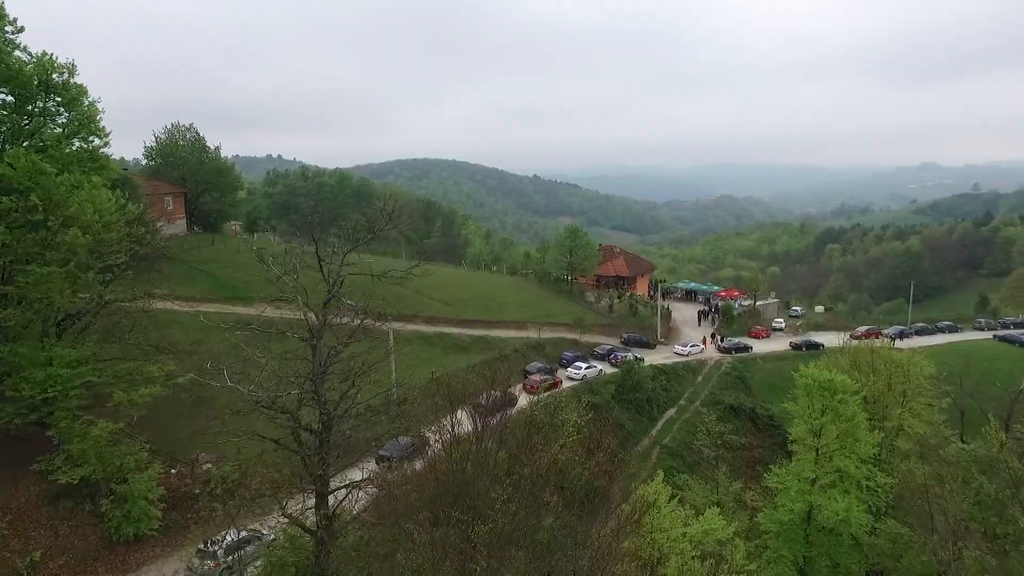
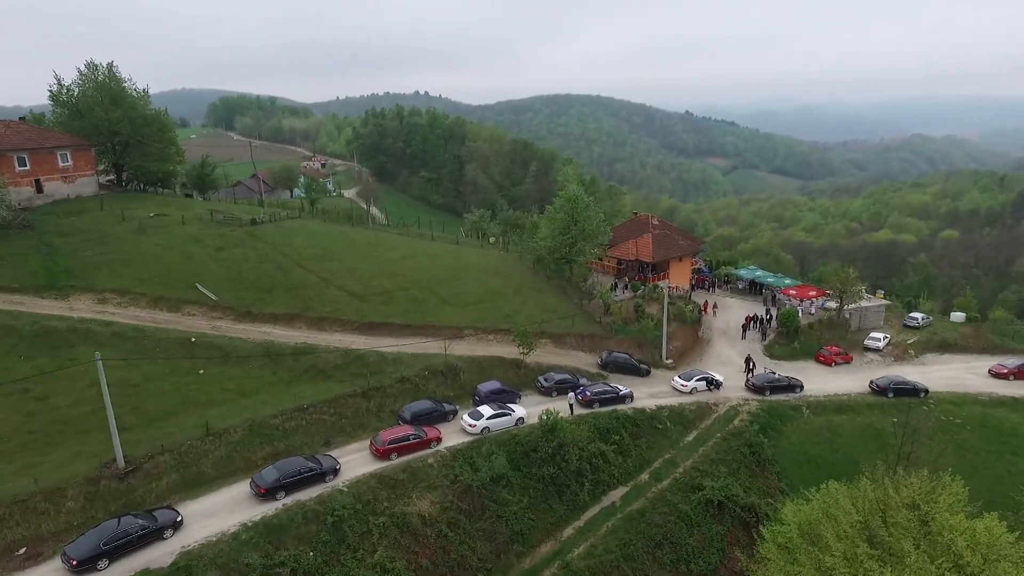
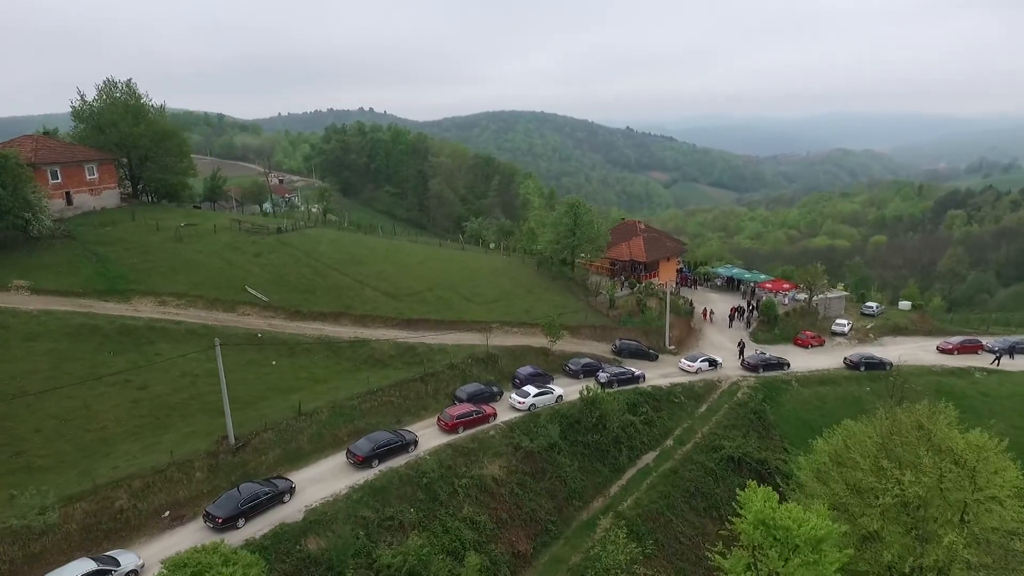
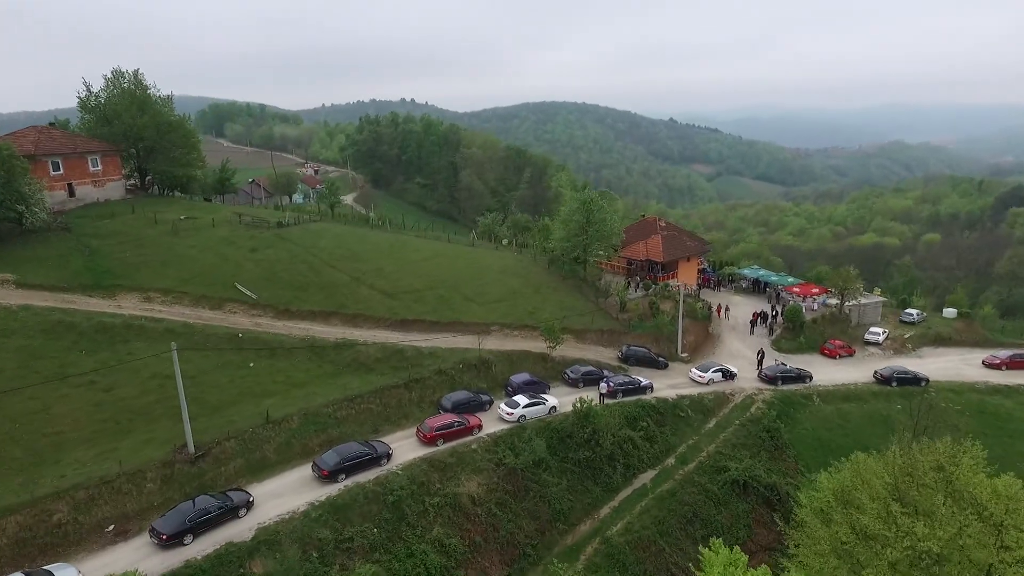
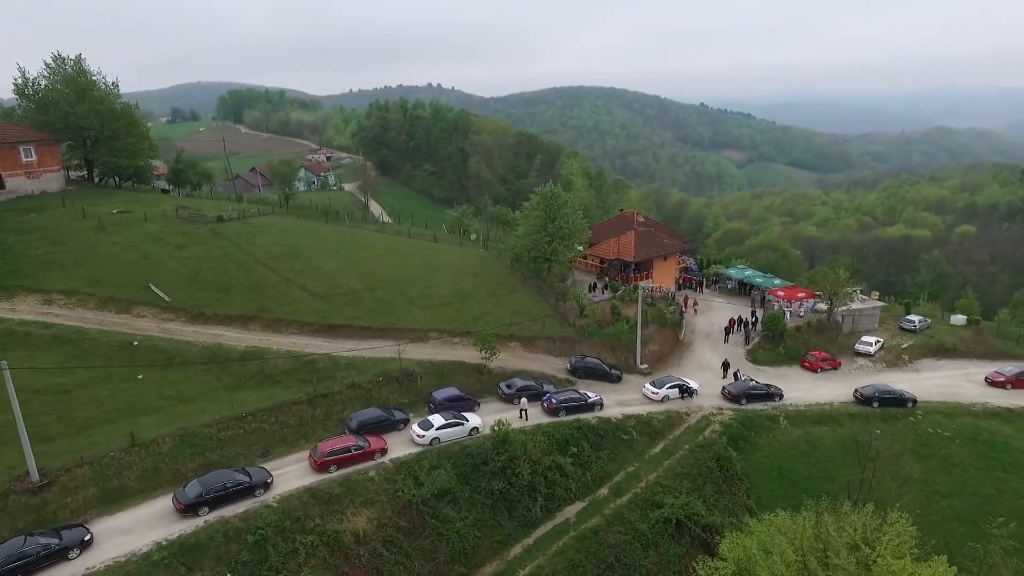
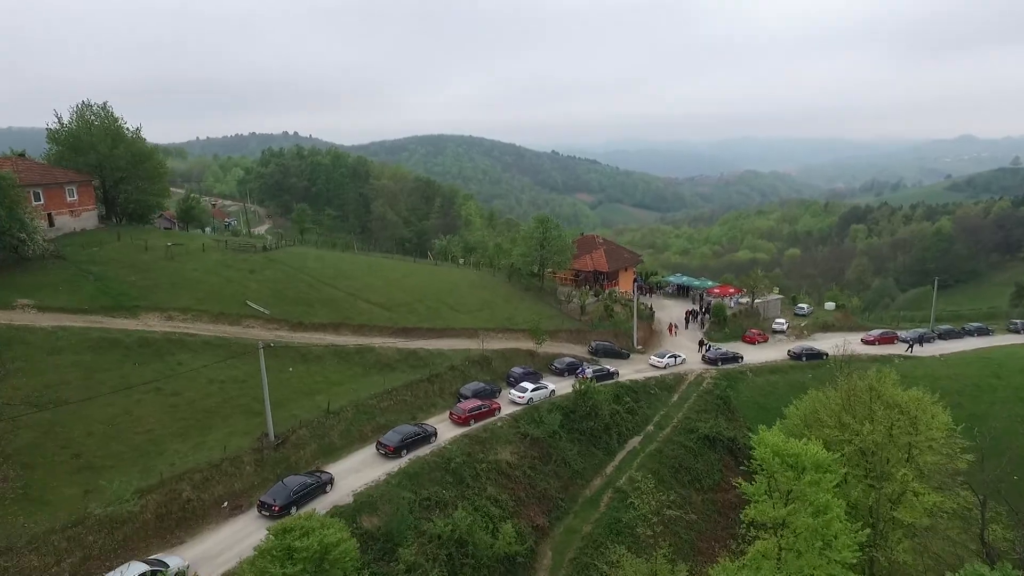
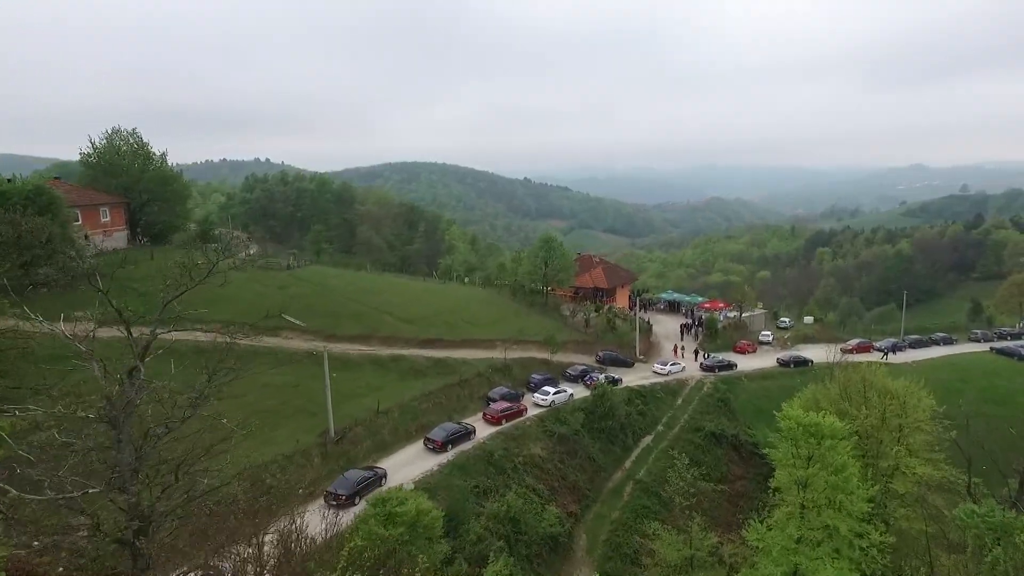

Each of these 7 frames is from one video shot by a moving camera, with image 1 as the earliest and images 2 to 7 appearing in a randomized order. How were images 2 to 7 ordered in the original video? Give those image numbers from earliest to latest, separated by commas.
7, 6, 3, 4, 2, 5
